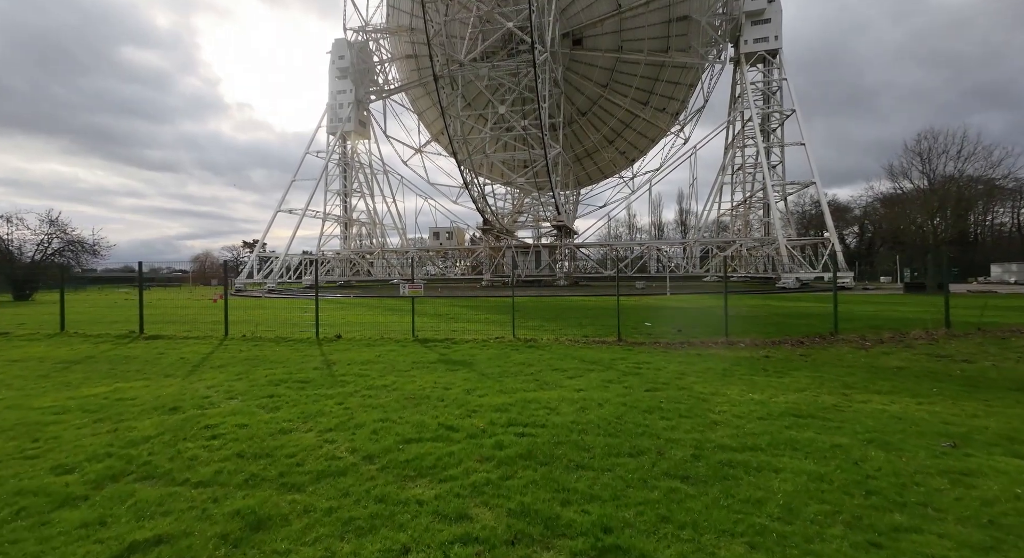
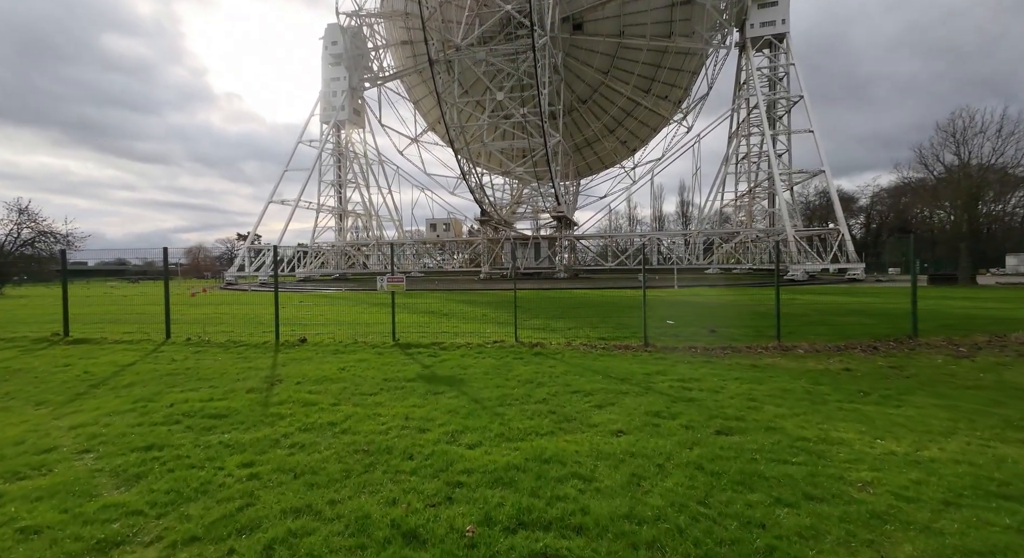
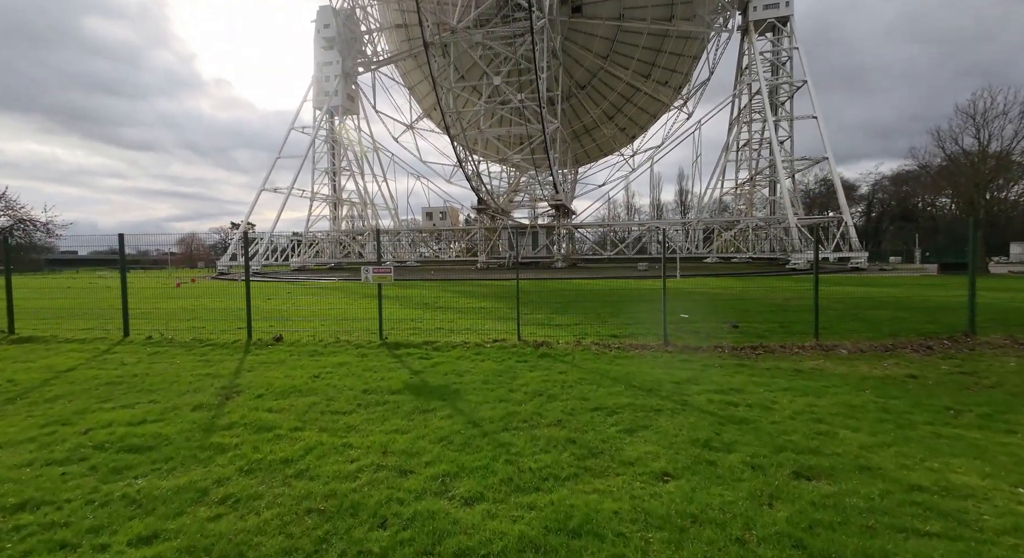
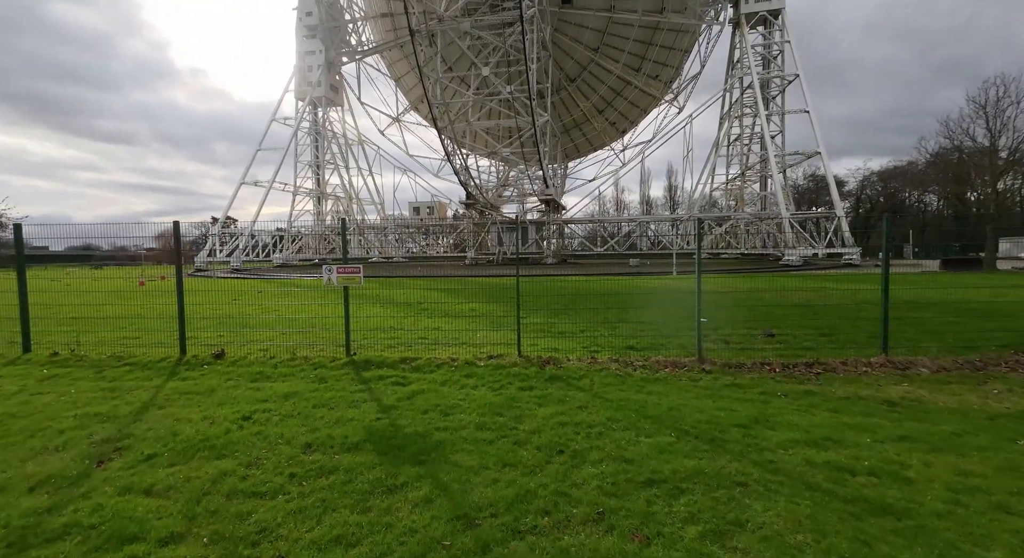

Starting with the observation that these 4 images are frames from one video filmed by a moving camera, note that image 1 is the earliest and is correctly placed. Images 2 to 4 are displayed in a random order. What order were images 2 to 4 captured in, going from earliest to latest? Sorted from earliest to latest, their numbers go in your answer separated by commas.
2, 3, 4
